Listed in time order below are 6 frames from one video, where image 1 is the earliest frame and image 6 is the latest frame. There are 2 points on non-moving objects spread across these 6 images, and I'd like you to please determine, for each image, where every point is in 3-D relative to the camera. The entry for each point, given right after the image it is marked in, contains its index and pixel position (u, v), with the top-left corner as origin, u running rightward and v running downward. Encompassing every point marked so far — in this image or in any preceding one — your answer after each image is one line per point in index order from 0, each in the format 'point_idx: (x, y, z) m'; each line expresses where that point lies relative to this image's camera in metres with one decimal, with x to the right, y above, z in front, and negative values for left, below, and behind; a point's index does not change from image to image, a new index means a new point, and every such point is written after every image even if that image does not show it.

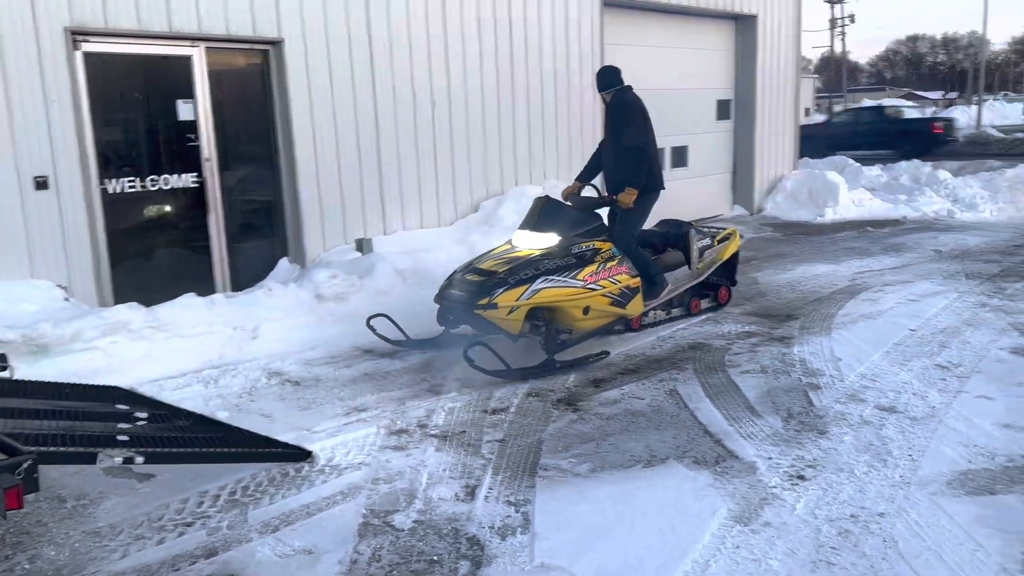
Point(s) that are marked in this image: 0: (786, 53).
0: (+4.2, +3.6, +13.0) m
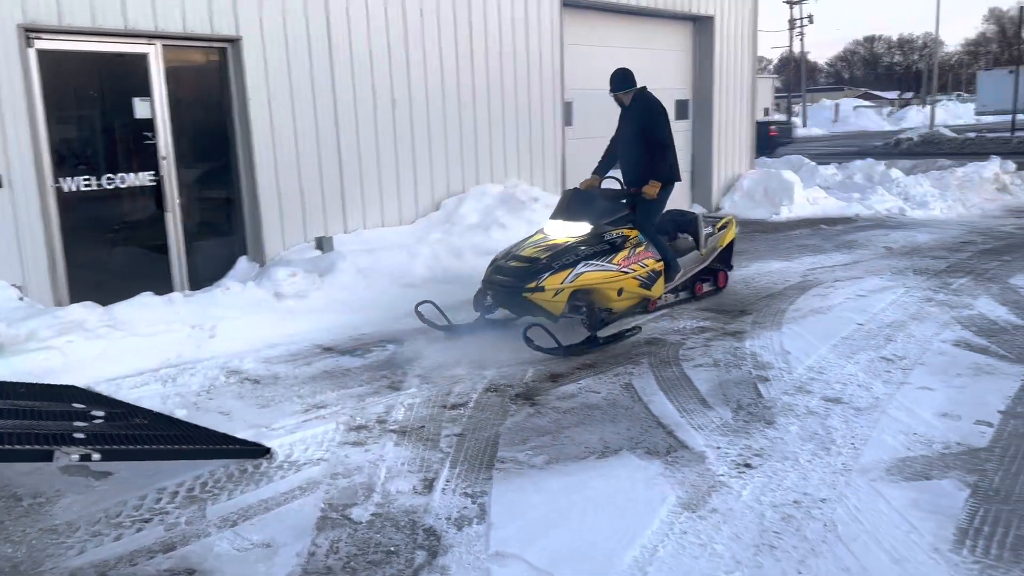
0: (+3.6, +3.6, +13.2) m
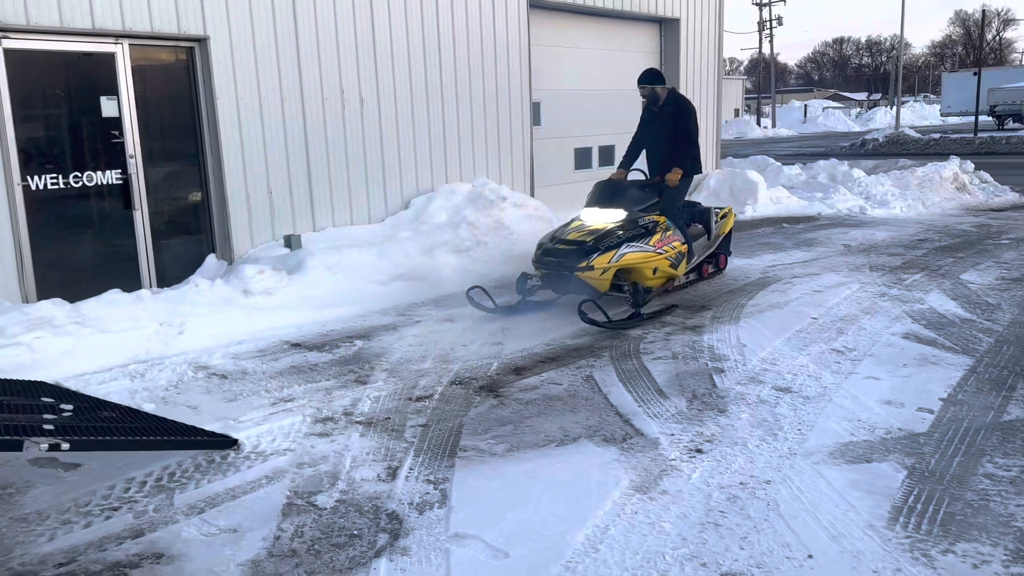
0: (+3.1, +3.6, +13.5) m
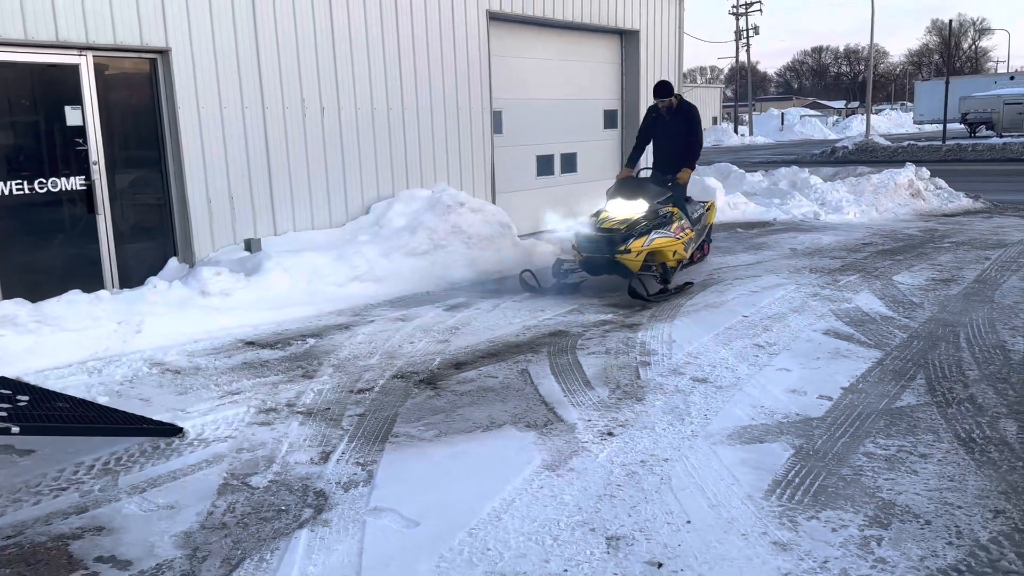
0: (+2.5, +3.6, +13.9) m
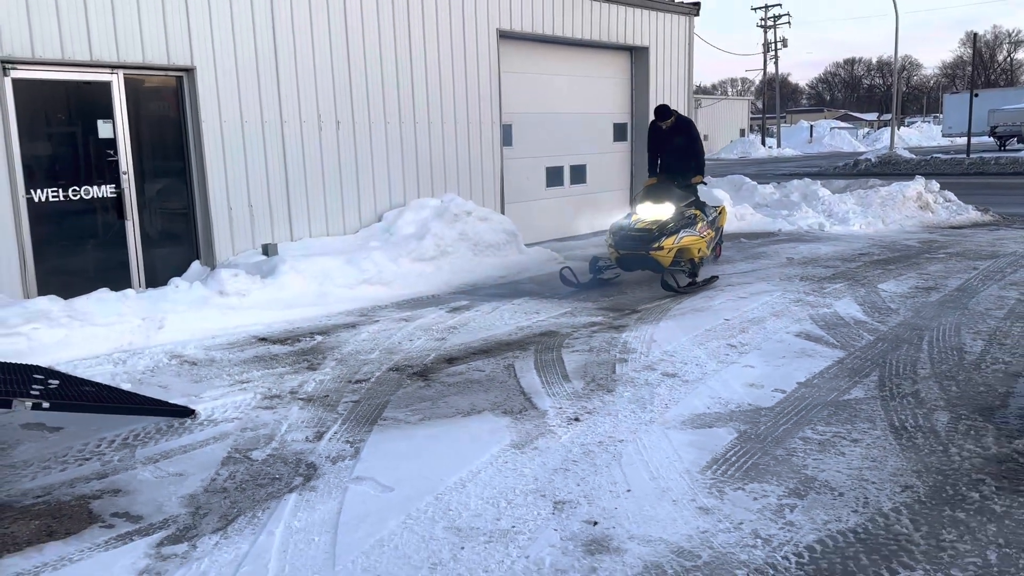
0: (+2.8, +3.4, +14.3) m
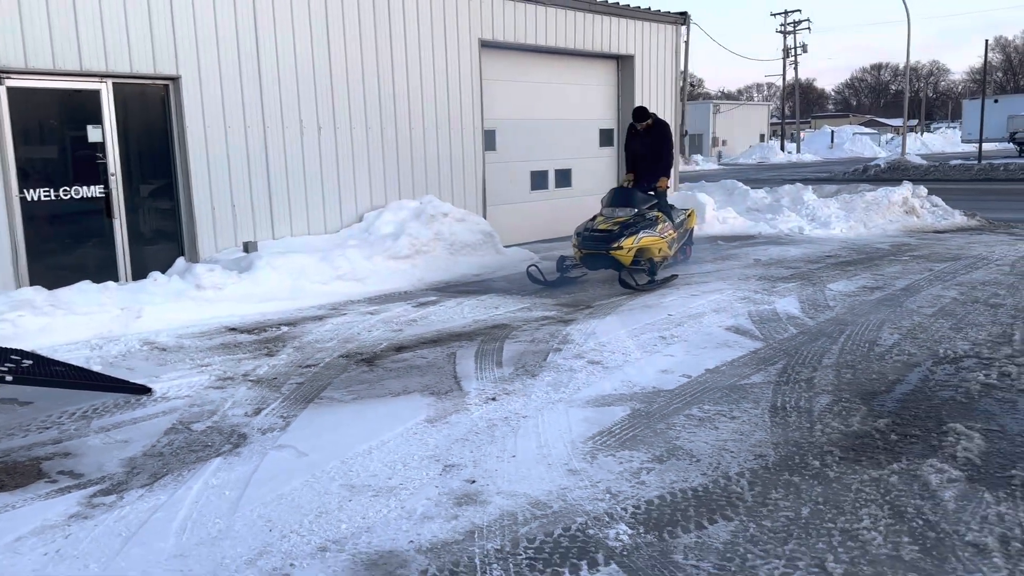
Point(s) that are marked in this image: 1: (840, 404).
0: (+2.6, +3.4, +14.6) m
1: (+1.8, -0.6, +4.6) m
